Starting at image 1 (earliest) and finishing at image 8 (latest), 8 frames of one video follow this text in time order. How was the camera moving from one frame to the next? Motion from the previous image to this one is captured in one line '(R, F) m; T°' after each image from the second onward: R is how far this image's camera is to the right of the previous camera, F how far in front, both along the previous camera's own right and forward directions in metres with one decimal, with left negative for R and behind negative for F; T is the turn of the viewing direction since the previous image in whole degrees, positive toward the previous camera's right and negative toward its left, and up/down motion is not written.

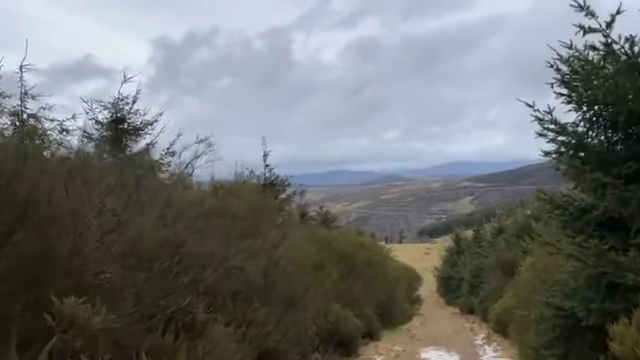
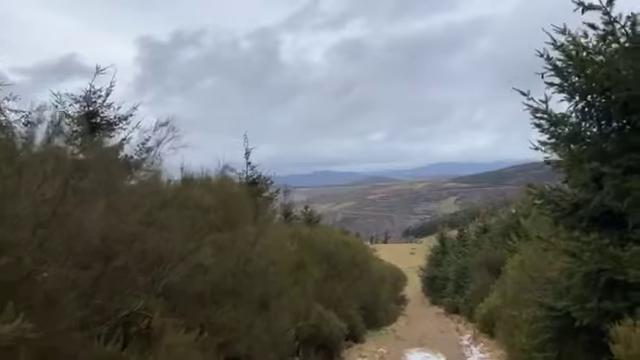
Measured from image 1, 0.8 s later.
(+0.1, +0.7) m; +1°
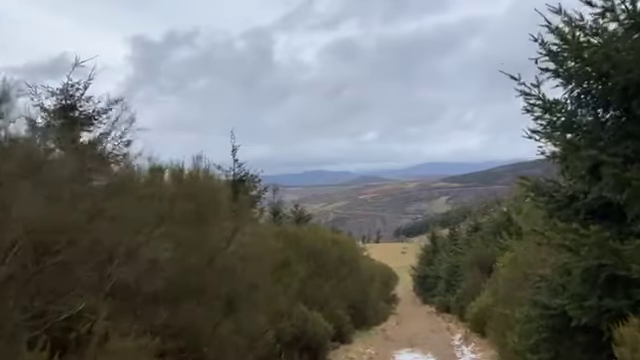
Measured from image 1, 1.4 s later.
(+0.2, +0.7) m; +1°
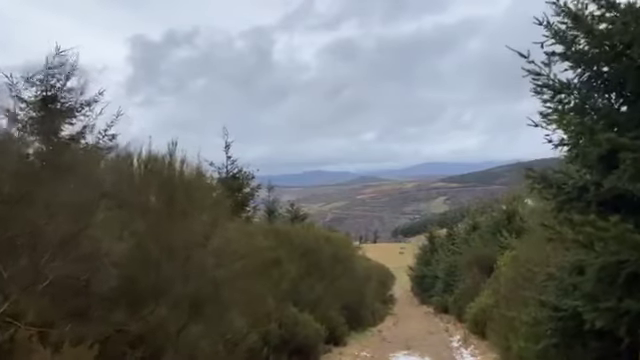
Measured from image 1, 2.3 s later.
(+0.1, +1.0) m; 0°
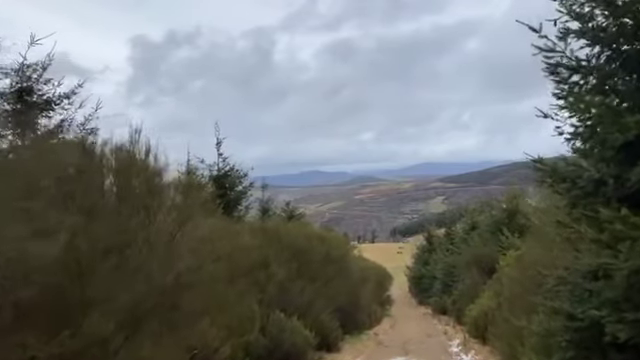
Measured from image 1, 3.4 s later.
(+0.2, +1.2) m; 0°
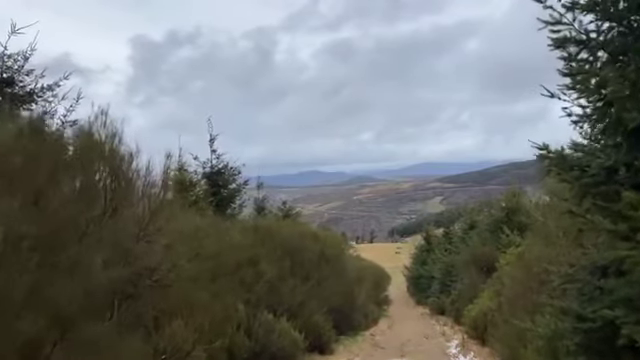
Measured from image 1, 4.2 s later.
(+0.2, +0.8) m; 0°
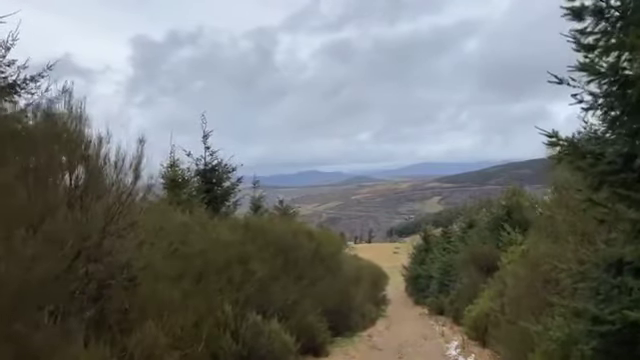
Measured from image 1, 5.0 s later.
(+0.1, +0.8) m; 0°
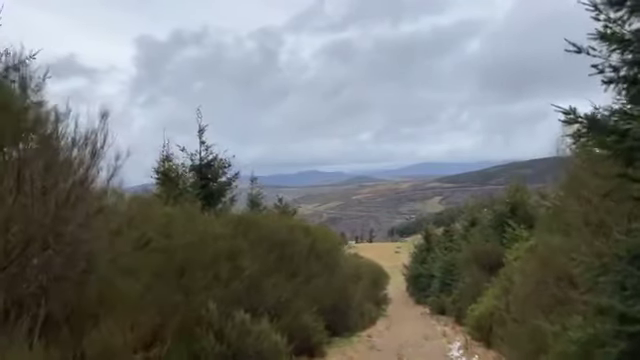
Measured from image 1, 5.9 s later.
(+0.1, +1.0) m; 0°
